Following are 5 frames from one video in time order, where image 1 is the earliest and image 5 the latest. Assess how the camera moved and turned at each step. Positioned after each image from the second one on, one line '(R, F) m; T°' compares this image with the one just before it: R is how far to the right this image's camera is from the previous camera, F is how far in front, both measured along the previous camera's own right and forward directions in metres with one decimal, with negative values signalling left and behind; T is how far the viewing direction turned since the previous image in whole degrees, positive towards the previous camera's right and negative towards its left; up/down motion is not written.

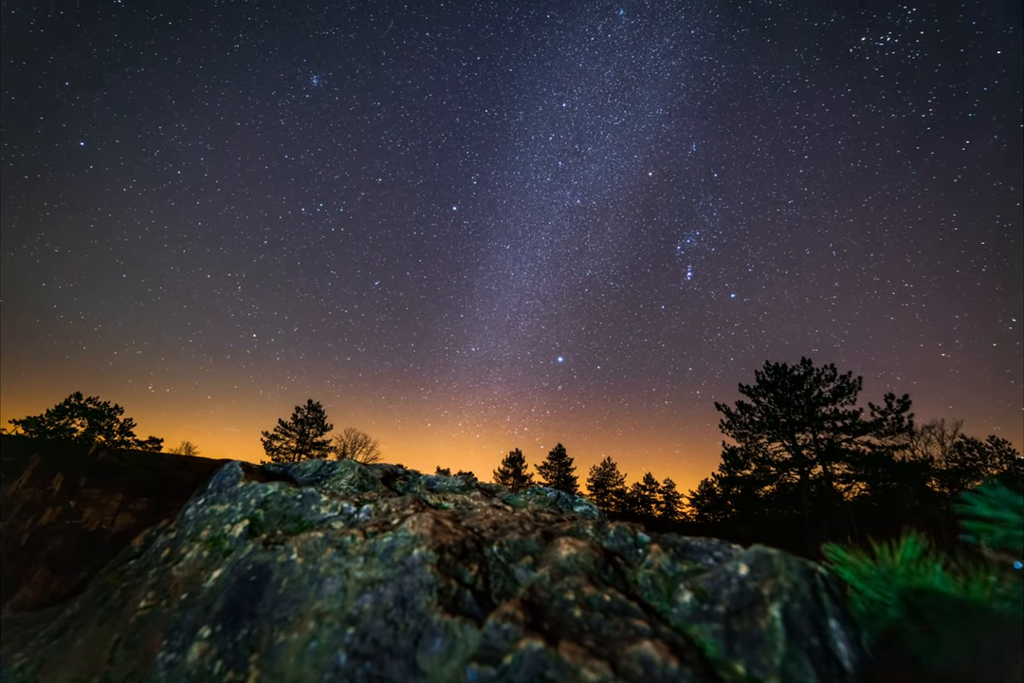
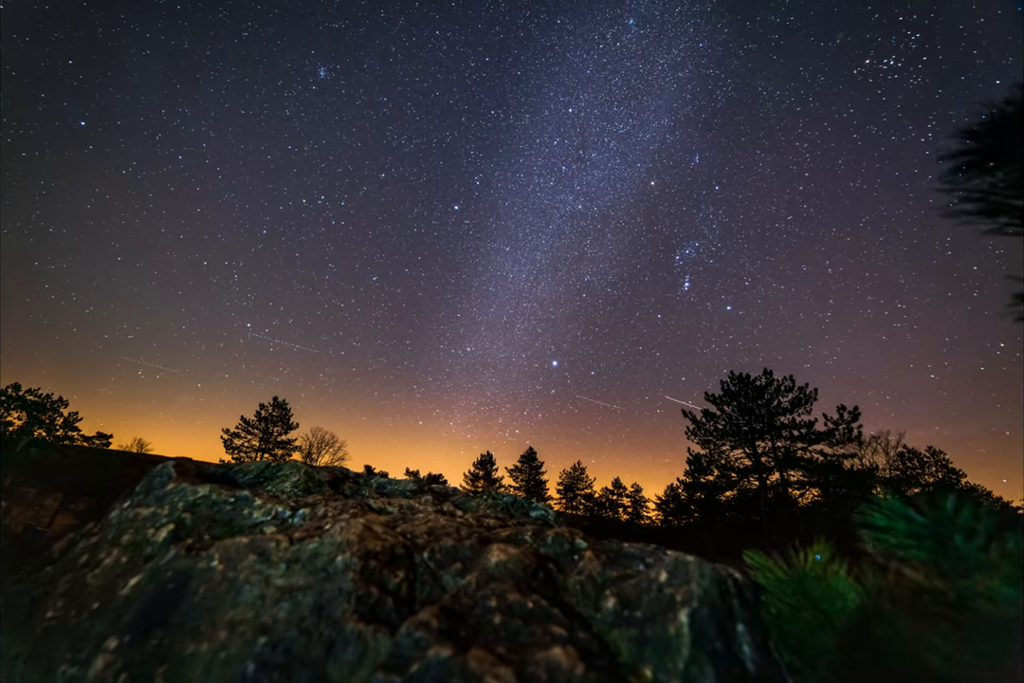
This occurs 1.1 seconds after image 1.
(+0.4, -0.1) m; +4°
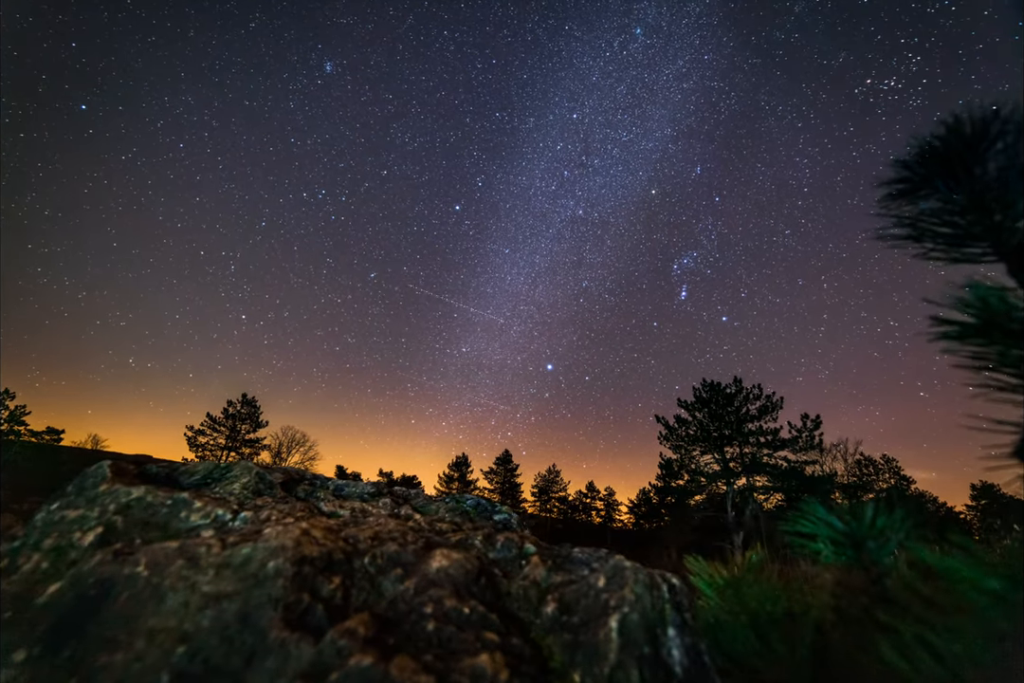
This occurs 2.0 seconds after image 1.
(+0.4, 0.0) m; +3°
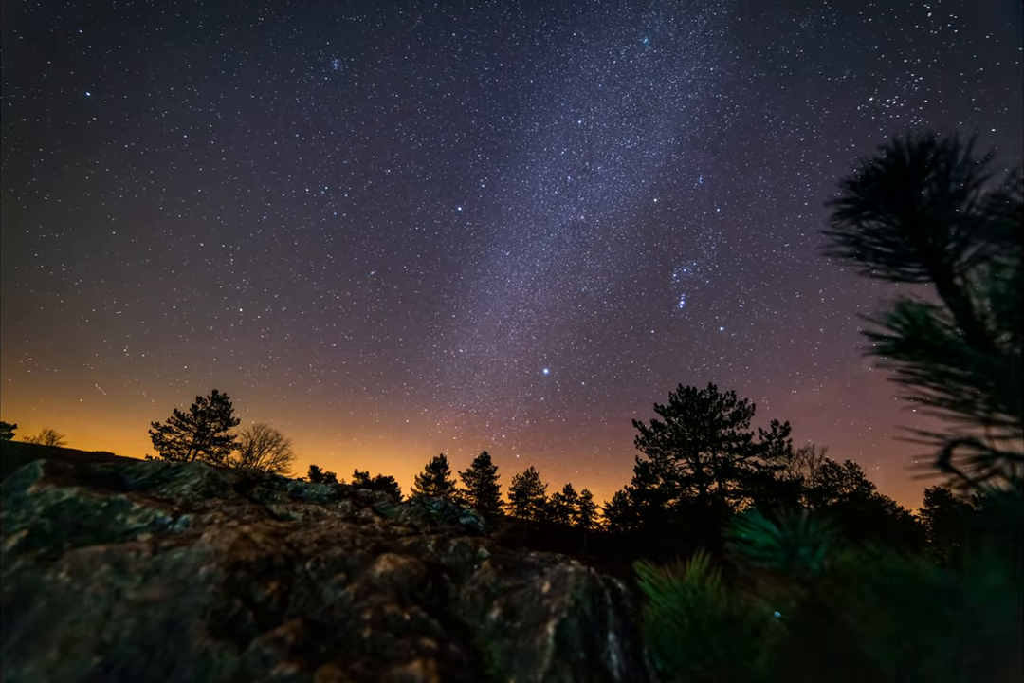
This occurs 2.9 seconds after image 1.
(+0.3, 0.0) m; +3°
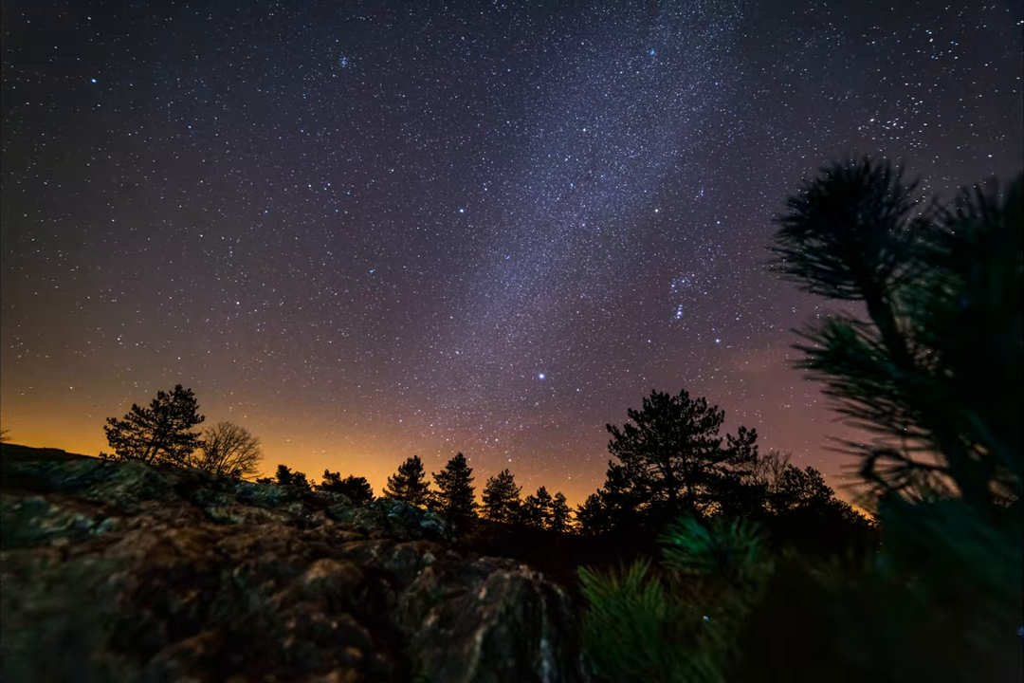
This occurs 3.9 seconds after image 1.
(+0.4, 0.0) m; +3°
